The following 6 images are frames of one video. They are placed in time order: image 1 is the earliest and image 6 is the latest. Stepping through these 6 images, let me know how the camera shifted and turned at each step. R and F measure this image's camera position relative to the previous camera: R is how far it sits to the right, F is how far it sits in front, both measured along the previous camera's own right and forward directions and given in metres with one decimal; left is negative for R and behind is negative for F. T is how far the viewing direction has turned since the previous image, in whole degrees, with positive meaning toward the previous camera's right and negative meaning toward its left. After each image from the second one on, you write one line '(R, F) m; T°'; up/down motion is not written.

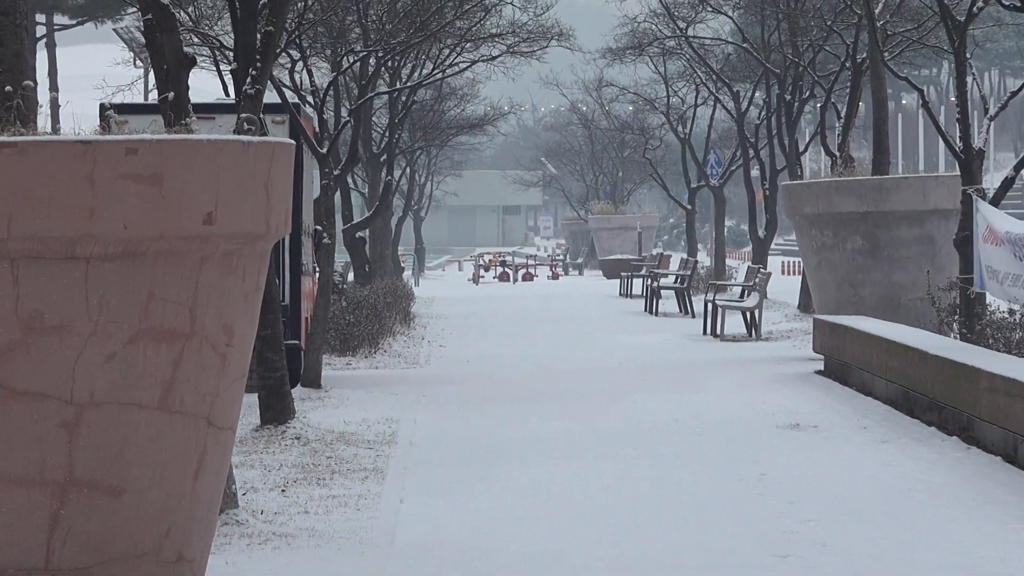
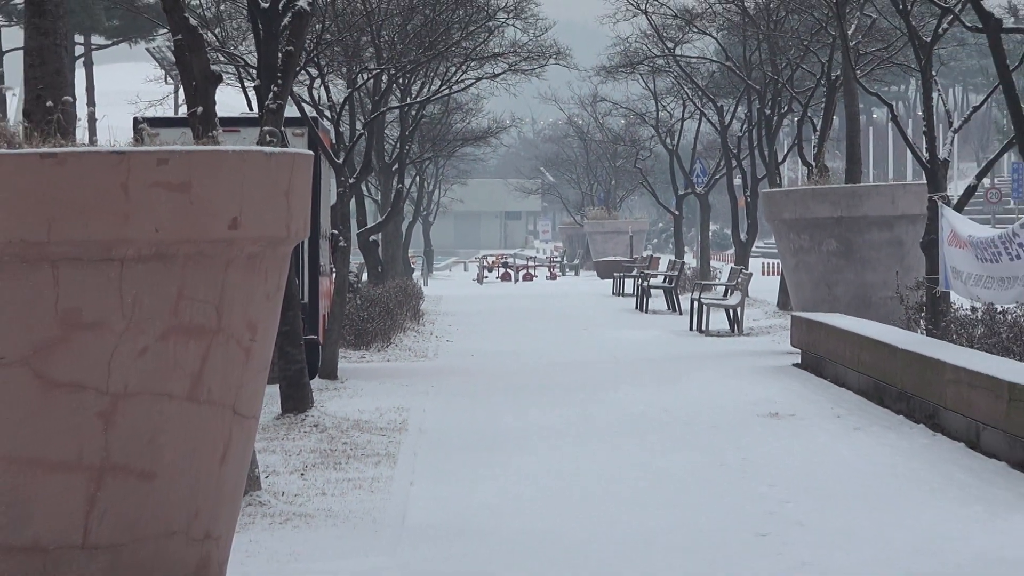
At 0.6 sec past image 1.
(0.0, -0.4) m; 0°
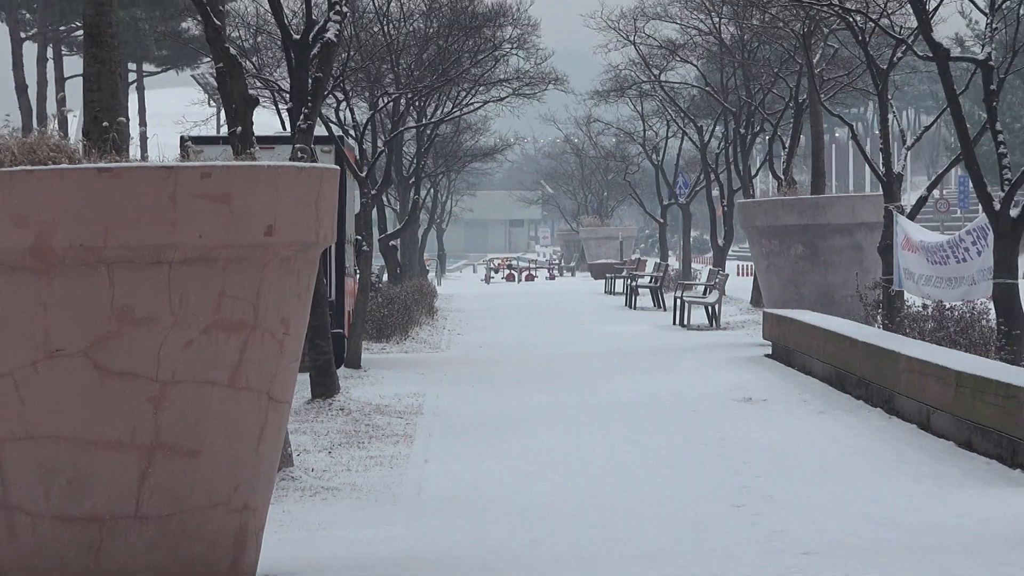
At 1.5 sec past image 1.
(0.0, -0.6) m; 0°
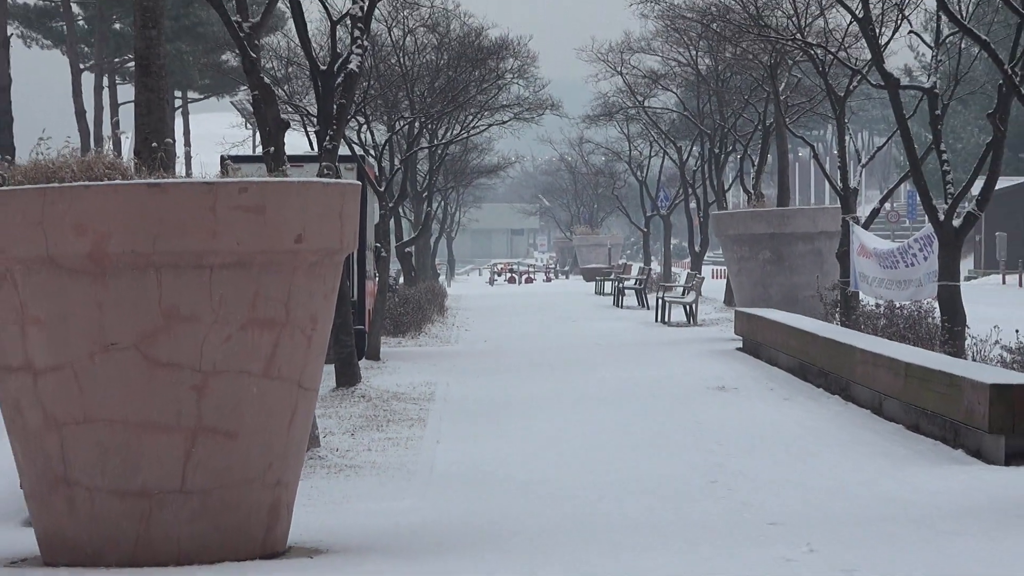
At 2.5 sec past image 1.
(0.0, -0.7) m; 0°
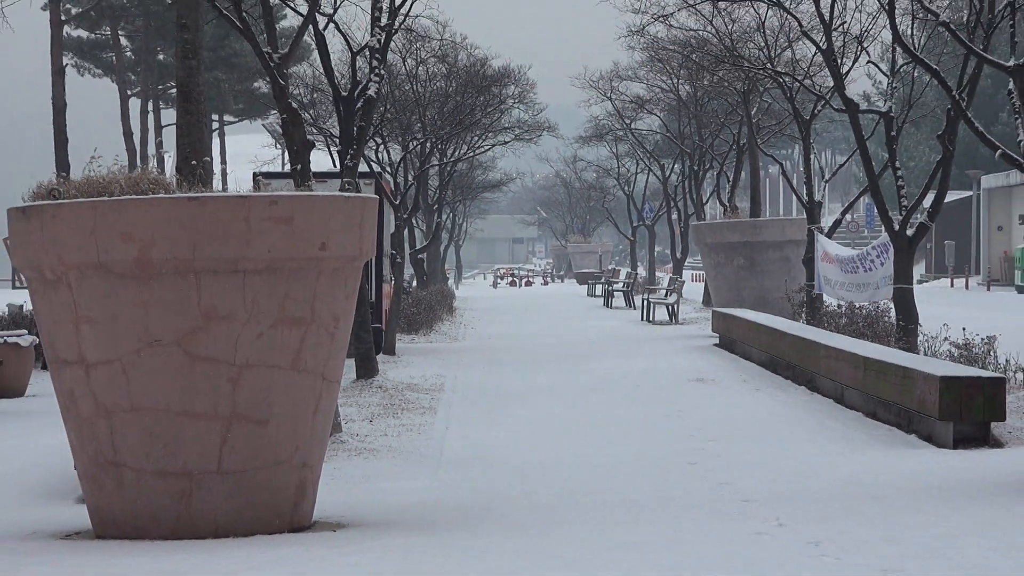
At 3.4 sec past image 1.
(0.0, -0.7) m; 0°
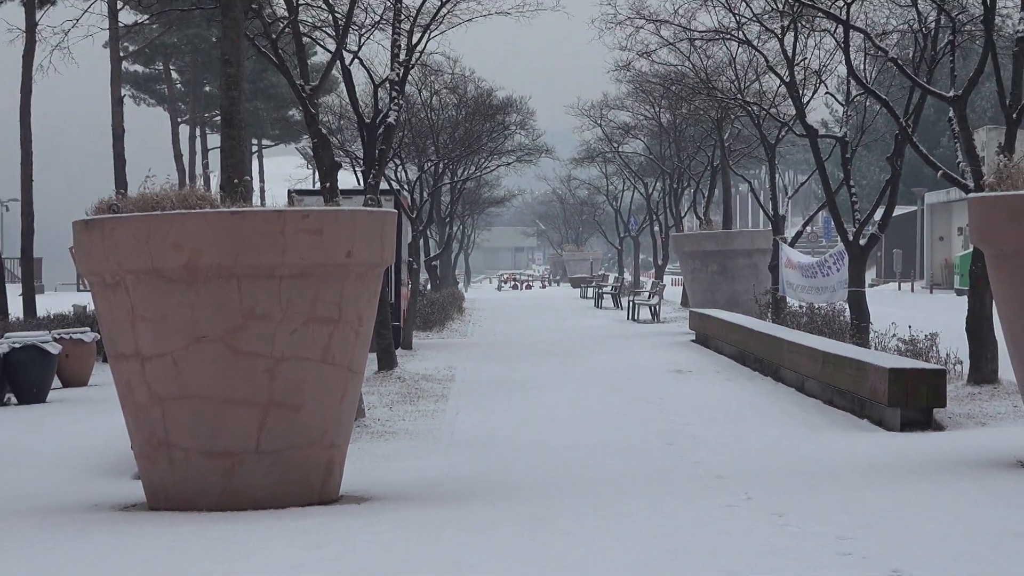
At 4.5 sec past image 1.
(+0.1, -1.0) m; -1°
